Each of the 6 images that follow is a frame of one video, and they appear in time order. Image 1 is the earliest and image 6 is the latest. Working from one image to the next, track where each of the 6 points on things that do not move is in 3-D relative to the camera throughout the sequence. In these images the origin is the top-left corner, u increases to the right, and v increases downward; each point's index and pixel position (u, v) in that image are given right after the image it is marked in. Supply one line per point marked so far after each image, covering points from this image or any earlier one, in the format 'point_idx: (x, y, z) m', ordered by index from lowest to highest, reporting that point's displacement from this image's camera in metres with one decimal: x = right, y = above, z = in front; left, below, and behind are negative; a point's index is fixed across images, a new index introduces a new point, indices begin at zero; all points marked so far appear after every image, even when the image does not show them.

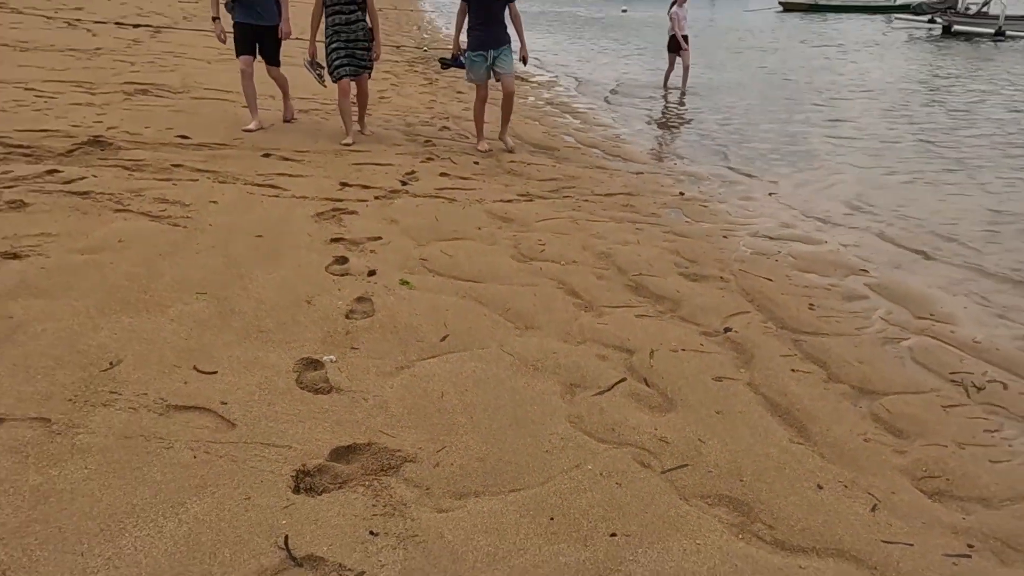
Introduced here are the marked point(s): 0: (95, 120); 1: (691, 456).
0: (-2.9, +1.2, +5.8) m
1: (+0.5, -0.5, +2.3) m
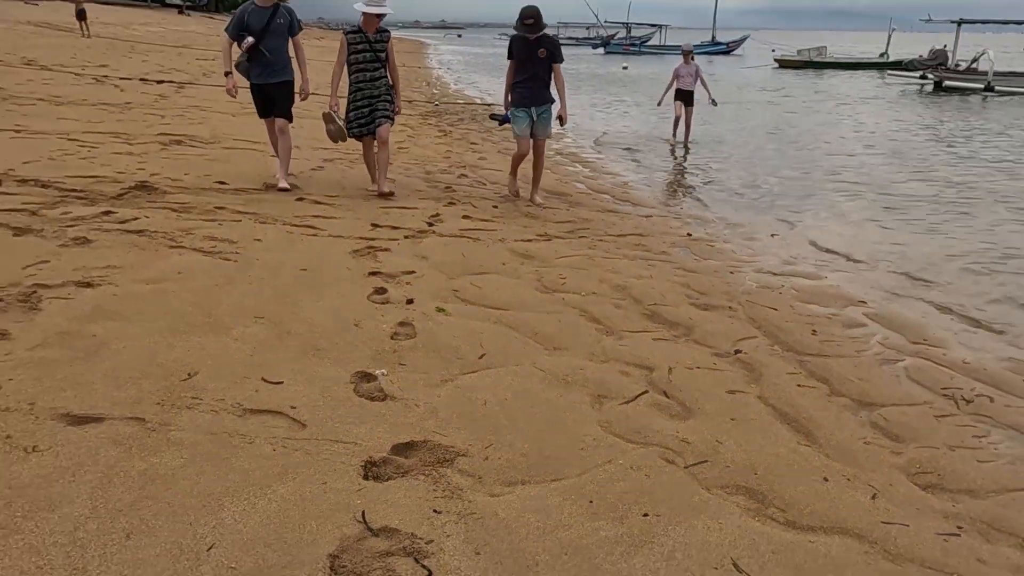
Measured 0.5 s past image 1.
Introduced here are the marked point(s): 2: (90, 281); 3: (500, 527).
0: (-2.7, +0.9, +6.2) m
1: (+0.6, -0.5, +2.6) m
2: (-1.8, 0.0, +3.6) m
3: (0.0, -0.6, +2.1) m
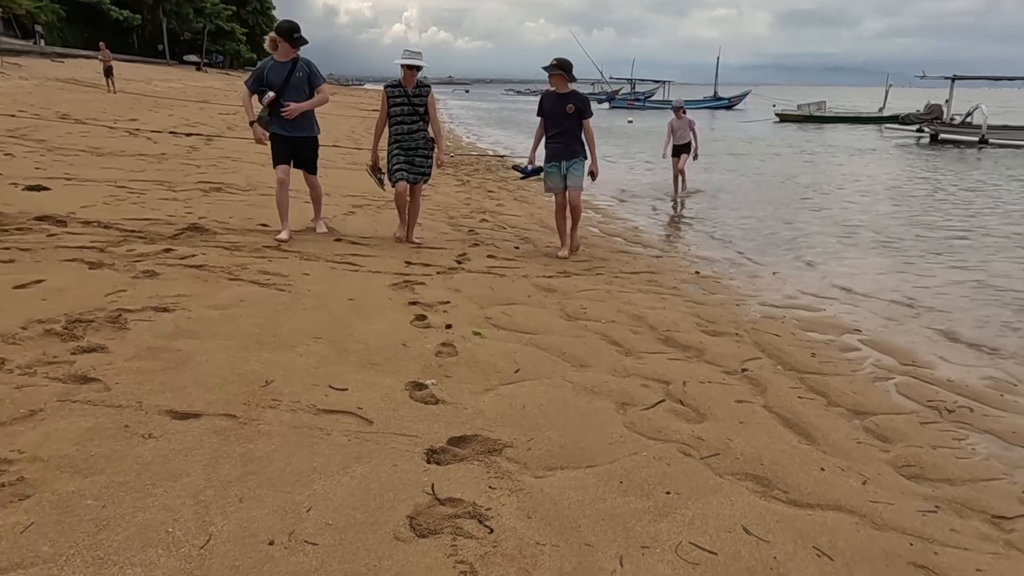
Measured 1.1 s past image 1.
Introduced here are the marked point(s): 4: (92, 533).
0: (-2.6, +0.6, +6.7) m
1: (+0.8, -0.6, +3.0) m
2: (-1.7, -0.1, +4.1) m
3: (+0.1, -0.6, +2.5) m
4: (-1.1, -0.6, +2.1) m
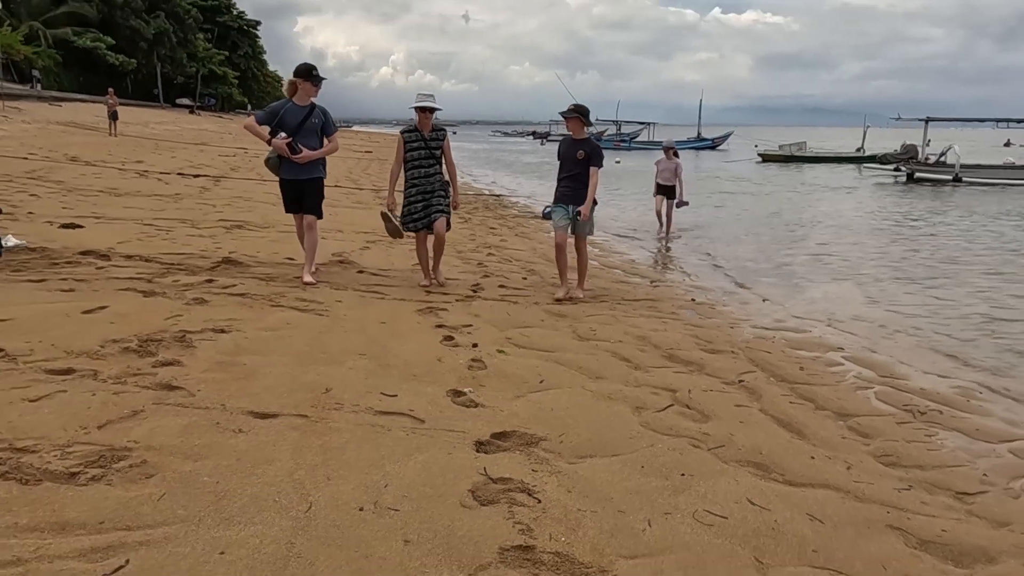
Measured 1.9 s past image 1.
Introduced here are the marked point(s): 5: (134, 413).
0: (-2.5, +0.4, +7.2) m
1: (+0.9, -0.6, +3.5) m
2: (-1.6, -0.2, +4.5) m
3: (+0.2, -0.7, +3.0) m
4: (-0.9, -0.6, +2.6) m
5: (-1.4, -0.5, +3.2) m
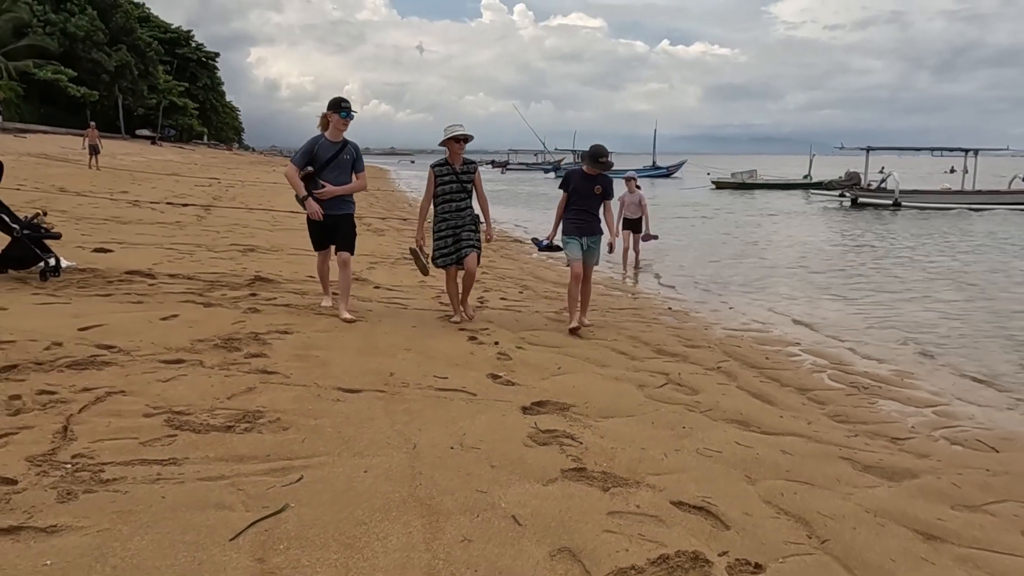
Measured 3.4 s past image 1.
0: (-2.5, +0.2, +8.0) m
1: (+1.1, -0.6, +4.4) m
2: (-1.4, -0.3, +5.4) m
3: (+0.4, -0.7, +3.9) m
4: (-0.7, -0.6, +3.4) m
5: (-1.2, -0.5, +4.0) m
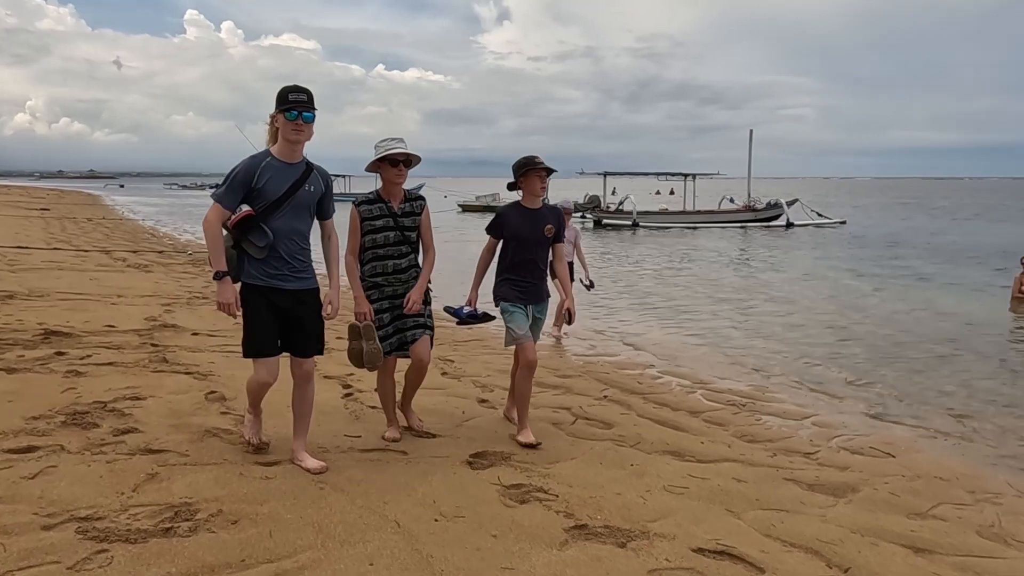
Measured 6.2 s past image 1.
0: (-3.9, -0.2, +6.7) m
1: (+0.7, -0.8, +4.4) m
2: (-2.0, -0.6, +4.5) m
3: (+0.2, -0.8, +3.7) m
4: (-0.7, -0.8, +2.9) m
5: (-1.4, -0.7, +3.3) m
